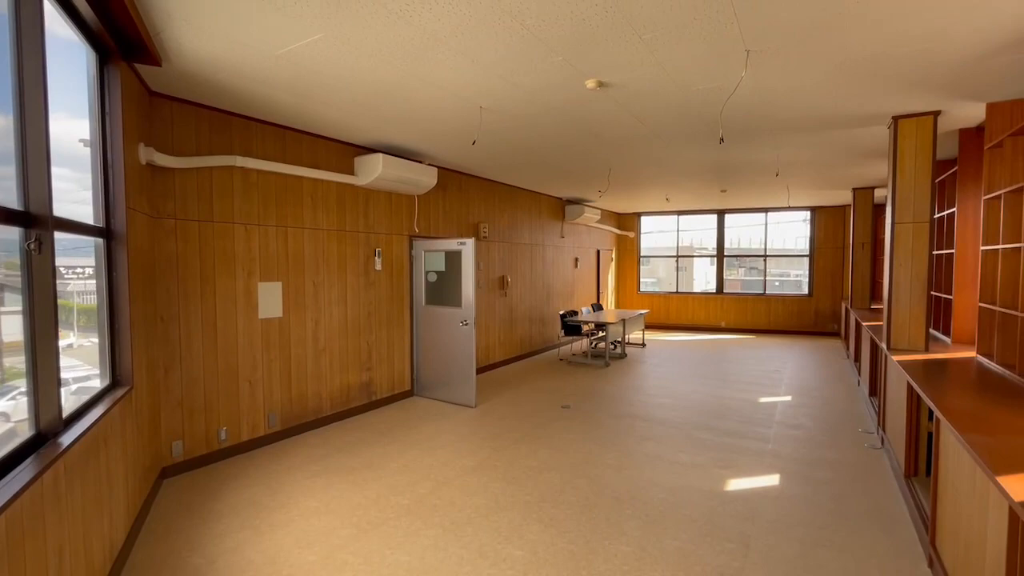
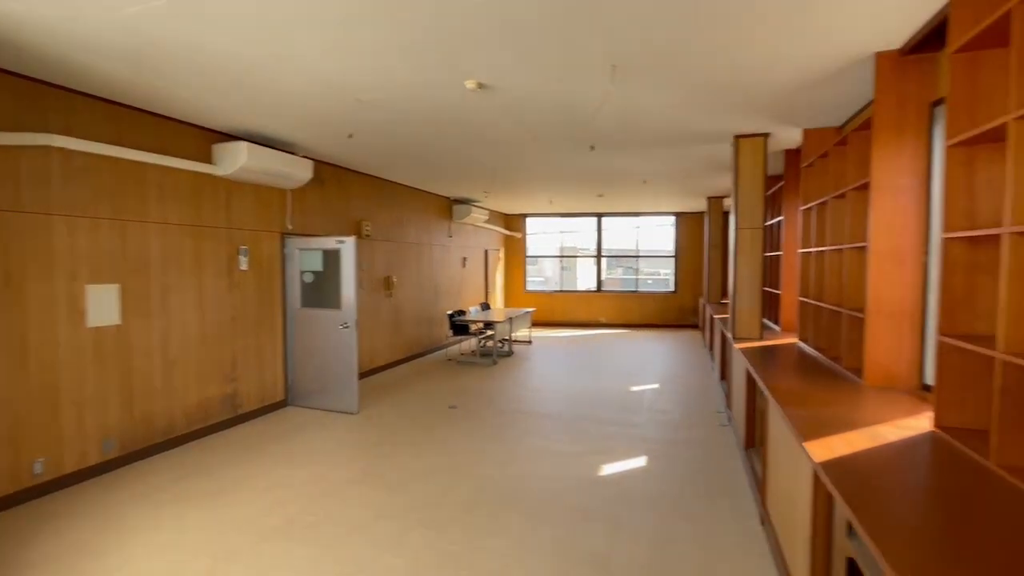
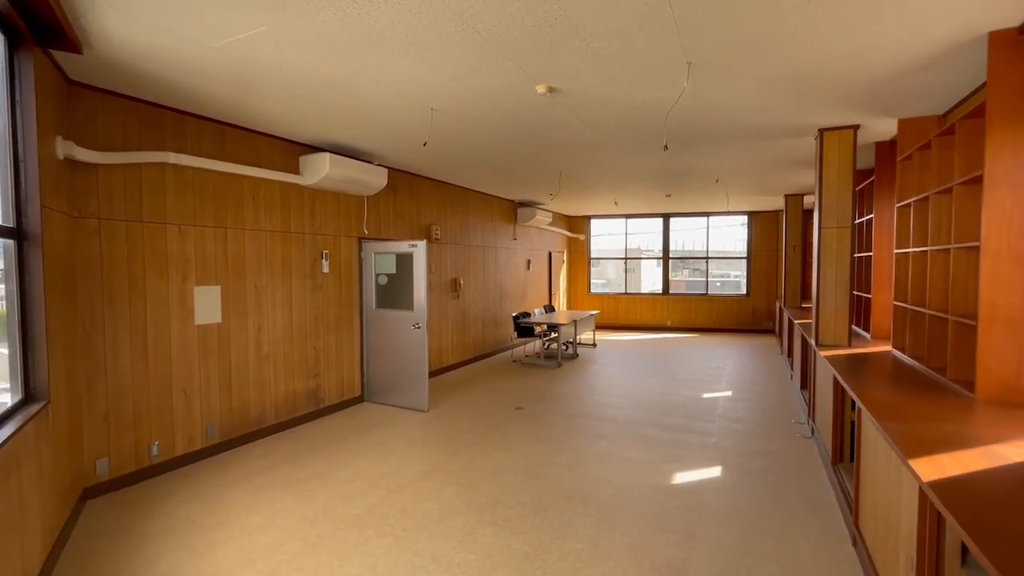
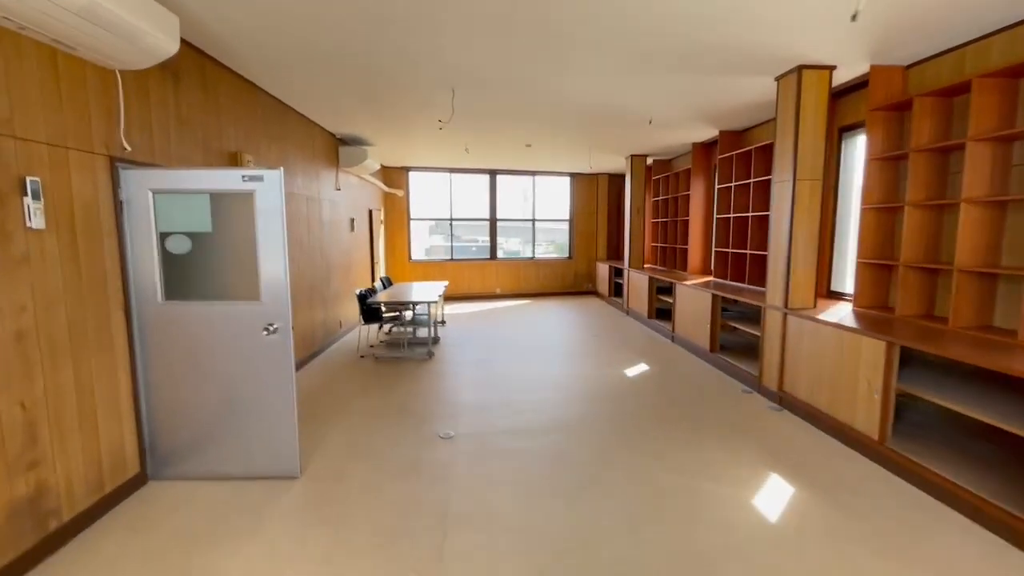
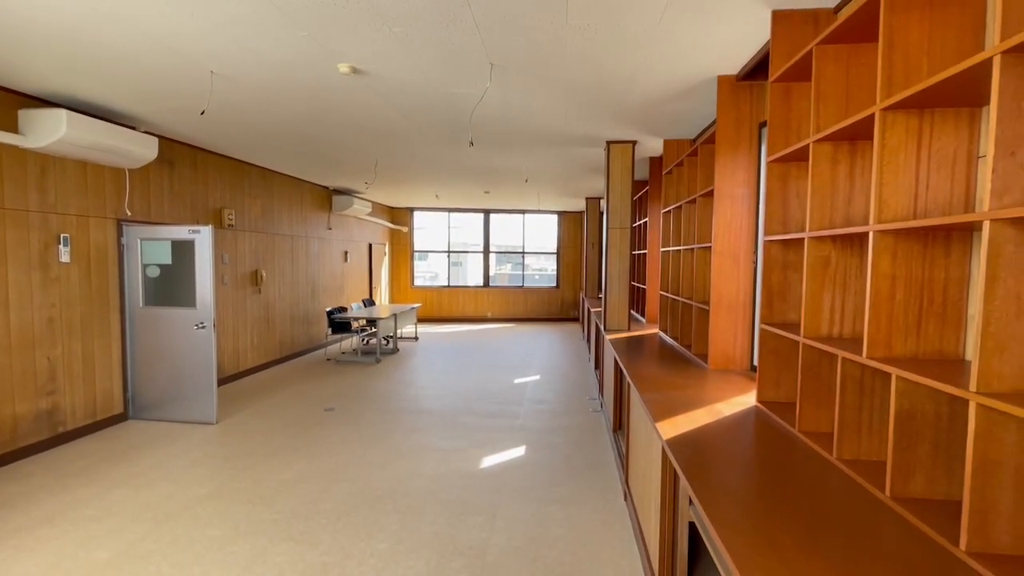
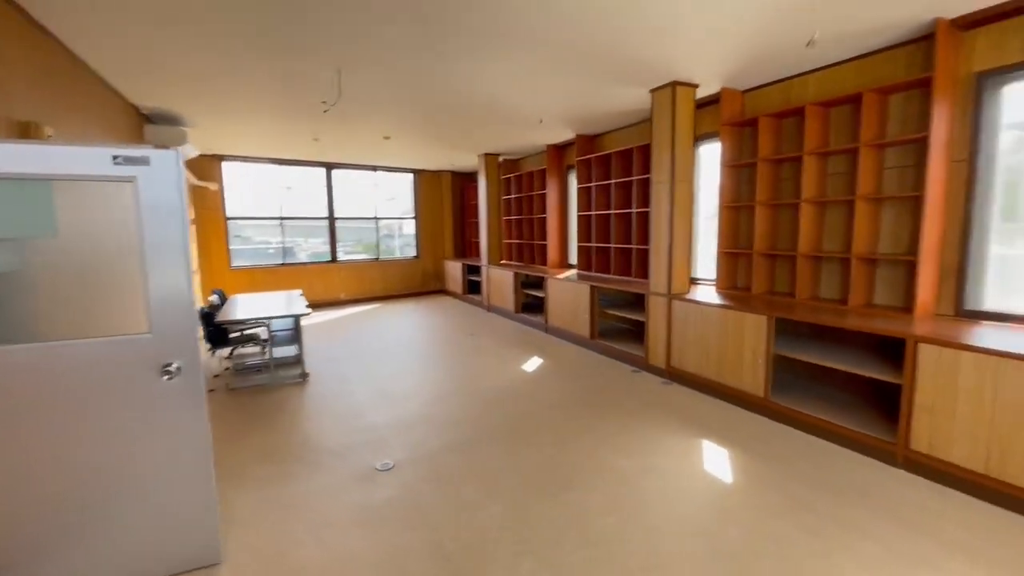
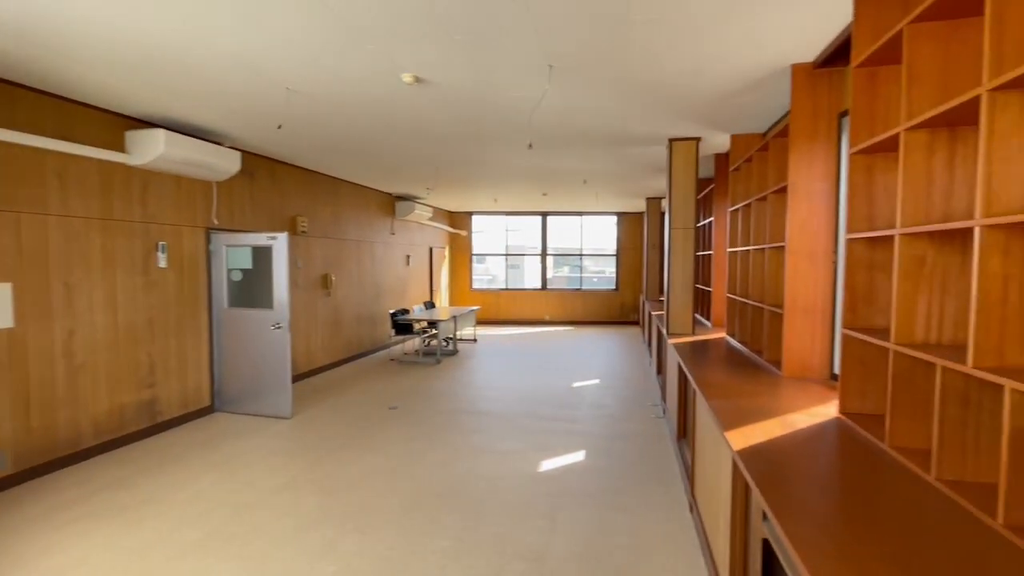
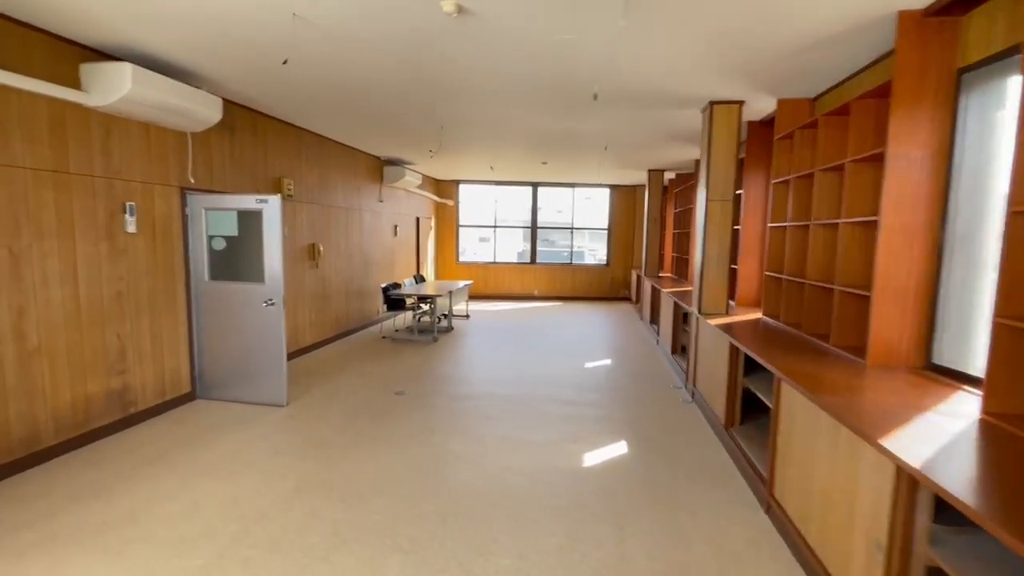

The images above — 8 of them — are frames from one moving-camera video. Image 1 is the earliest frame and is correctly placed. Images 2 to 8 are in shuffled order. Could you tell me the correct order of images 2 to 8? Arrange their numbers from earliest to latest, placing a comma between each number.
3, 2, 7, 5, 8, 4, 6
